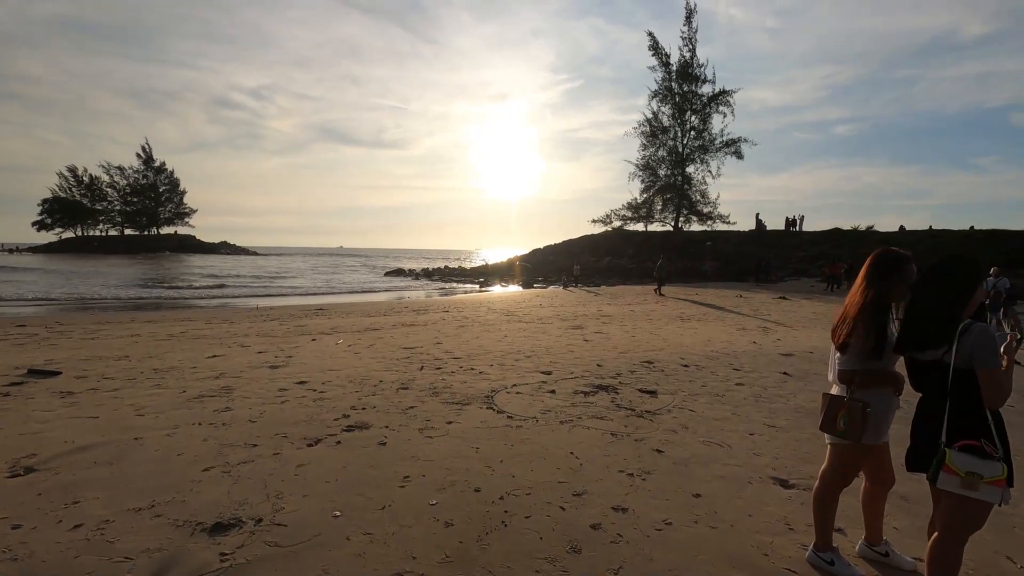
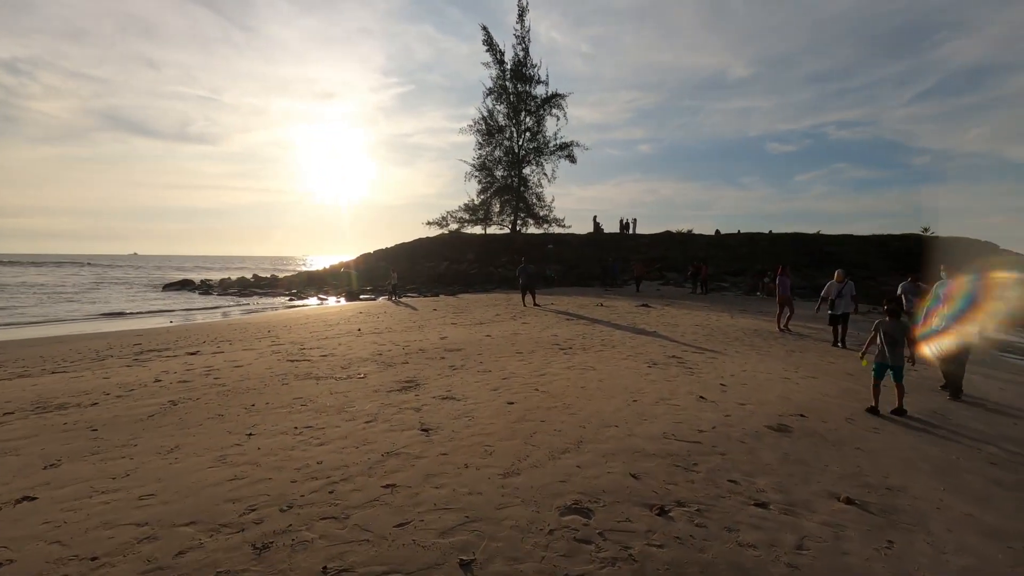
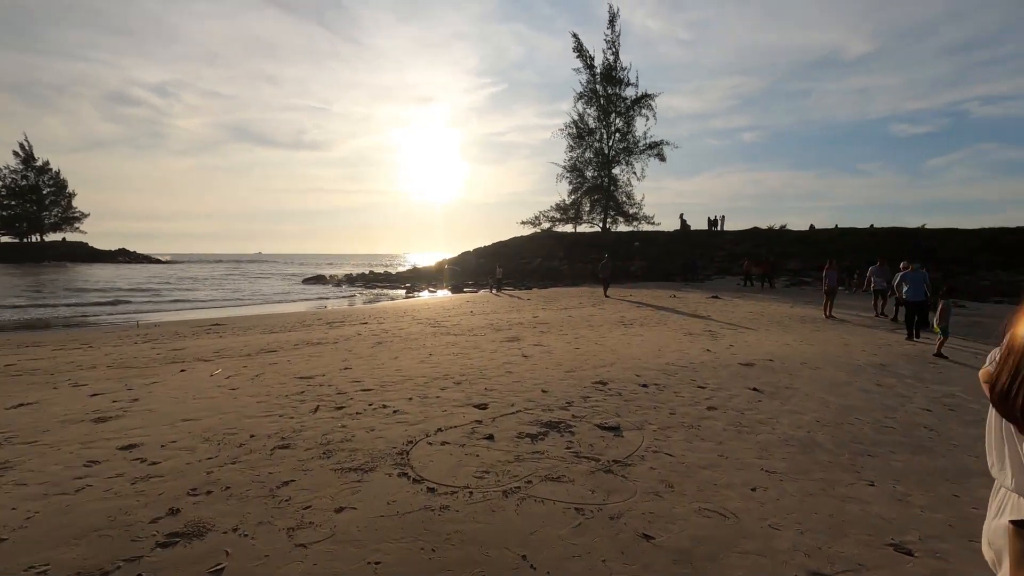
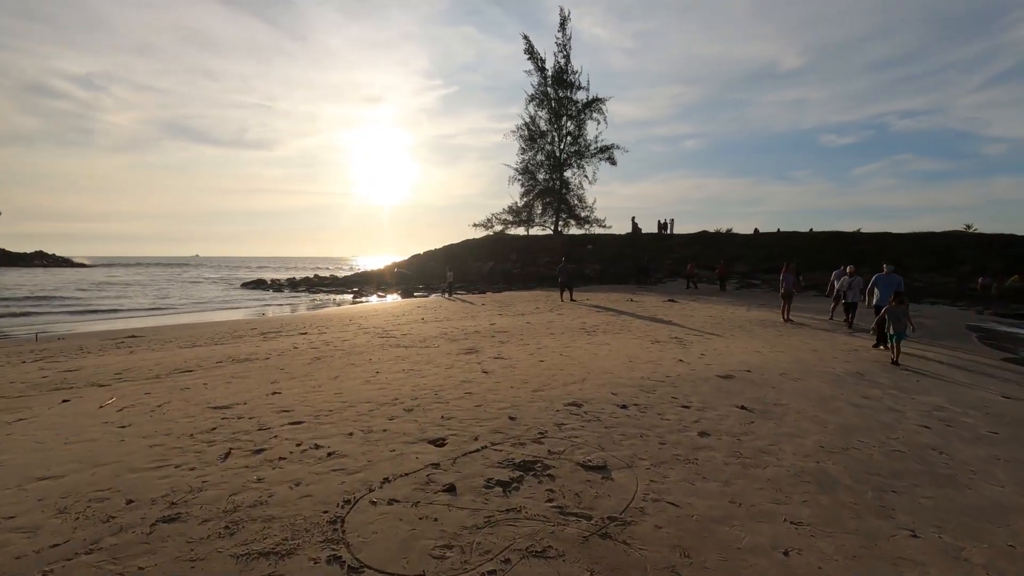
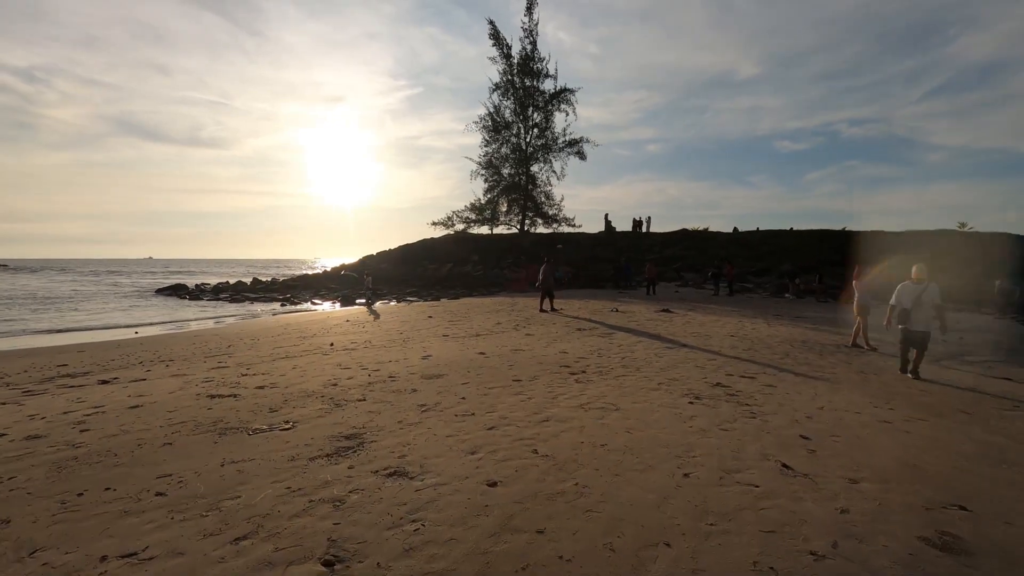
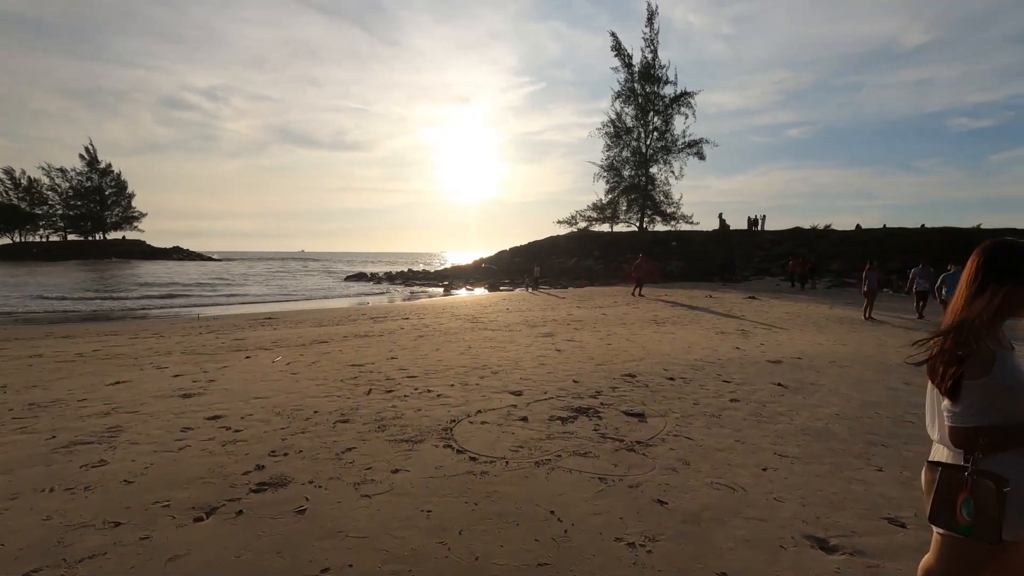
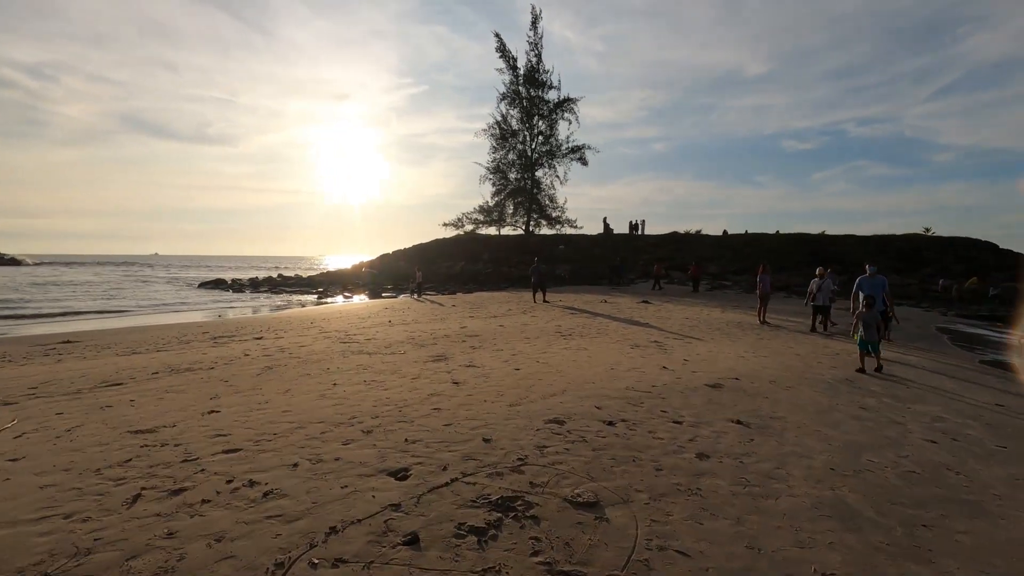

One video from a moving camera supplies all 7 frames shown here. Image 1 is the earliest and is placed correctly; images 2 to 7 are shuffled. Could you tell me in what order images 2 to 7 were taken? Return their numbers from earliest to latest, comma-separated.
6, 3, 4, 7, 2, 5
